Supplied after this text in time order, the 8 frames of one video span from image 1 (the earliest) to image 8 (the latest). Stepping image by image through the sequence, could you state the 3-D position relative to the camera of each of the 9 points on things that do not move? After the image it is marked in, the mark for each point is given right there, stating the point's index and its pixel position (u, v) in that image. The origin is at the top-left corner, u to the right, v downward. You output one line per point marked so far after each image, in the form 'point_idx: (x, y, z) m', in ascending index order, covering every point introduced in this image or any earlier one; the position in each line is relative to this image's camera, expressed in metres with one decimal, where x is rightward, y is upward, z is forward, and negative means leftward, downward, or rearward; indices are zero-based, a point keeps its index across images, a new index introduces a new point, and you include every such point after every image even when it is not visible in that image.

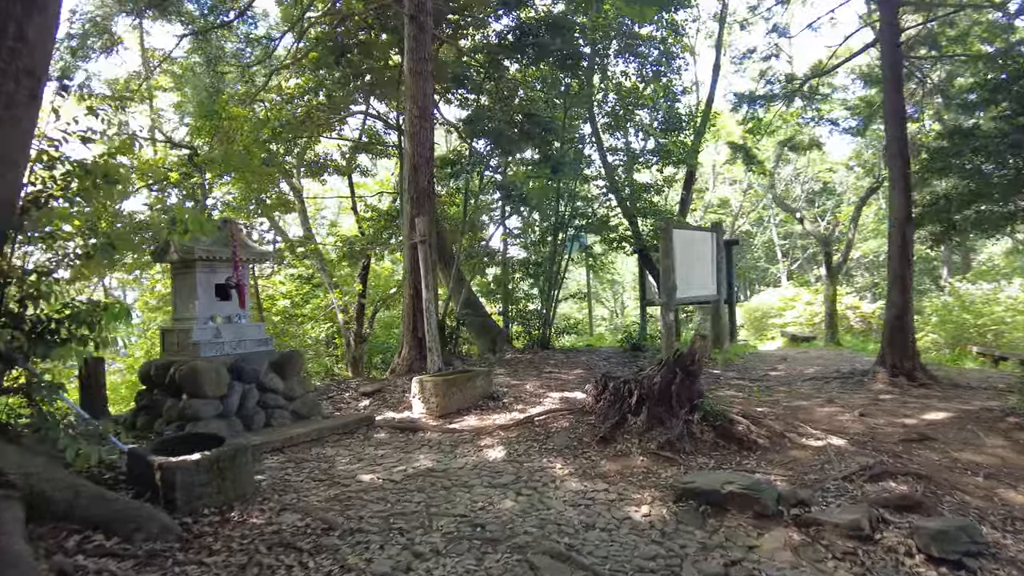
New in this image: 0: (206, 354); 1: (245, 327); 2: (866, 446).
0: (-2.6, -0.6, +5.6) m
1: (-2.4, -0.4, +5.9) m
2: (+2.9, -1.3, +5.3) m
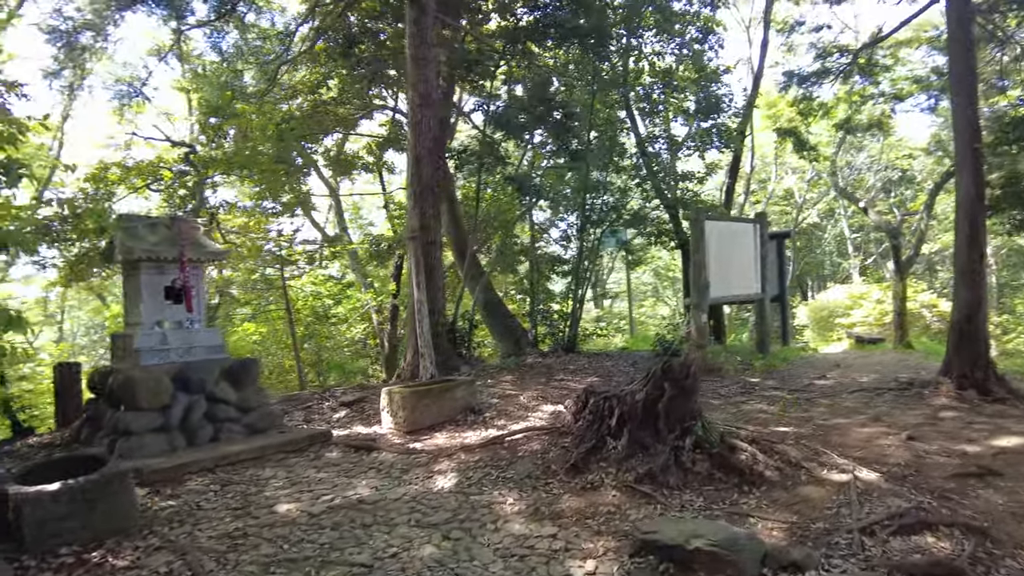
0: (-2.8, -0.6, +5.1) m
1: (-2.6, -0.4, +5.4) m
2: (+2.6, -1.3, +4.3) m
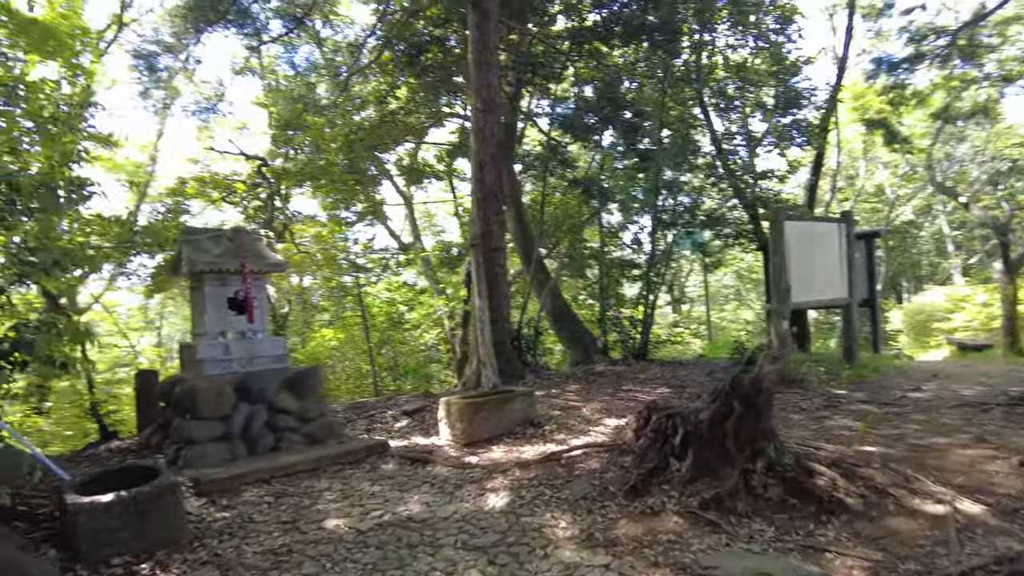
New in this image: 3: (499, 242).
0: (-2.4, -0.7, +5.2) m
1: (-2.1, -0.5, +5.5) m
2: (+2.9, -1.3, +3.8) m
3: (-0.1, +0.6, +8.5) m
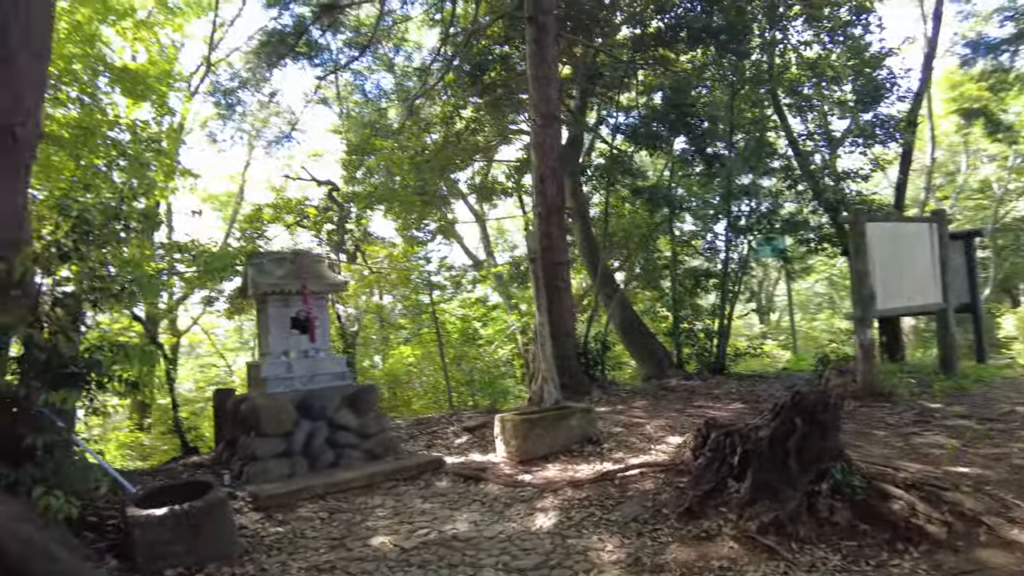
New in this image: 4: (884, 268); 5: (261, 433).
0: (-2.0, -0.8, +5.4) m
1: (-1.7, -0.6, +5.7) m
2: (+3.1, -1.3, +3.3) m
3: (+0.7, +0.4, +8.4) m
4: (+4.5, +0.2, +7.9) m
5: (-2.0, -1.1, +5.2) m
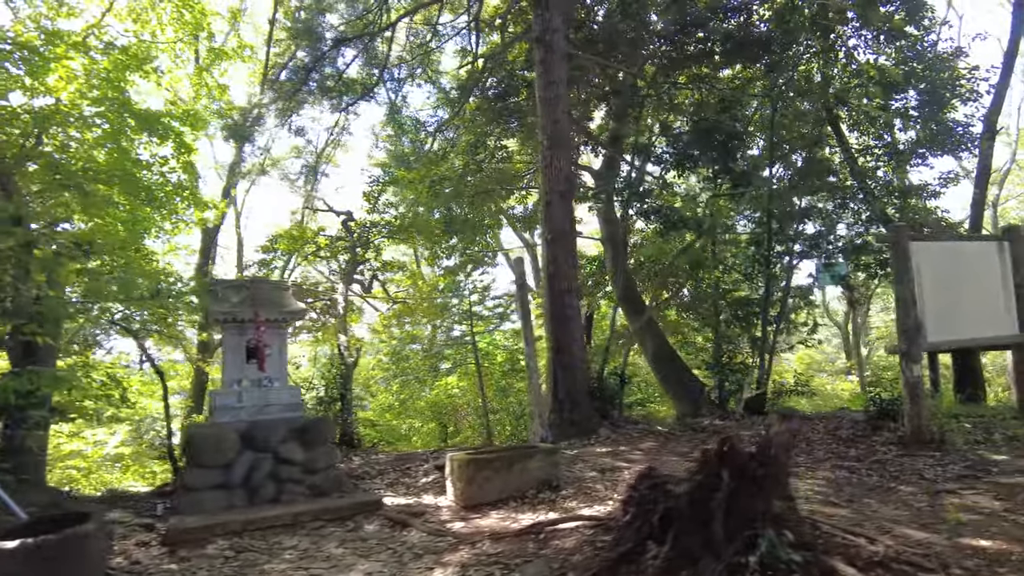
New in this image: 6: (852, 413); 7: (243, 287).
0: (-2.3, -1.1, +5.3) m
1: (-2.0, -0.9, +5.5) m
2: (+2.4, -1.4, +2.4) m
3: (+0.7, +0.1, +7.9) m
4: (+4.4, -0.1, +6.8) m
5: (-2.4, -1.3, +5.0) m
6: (+4.4, -1.6, +8.5) m
7: (-2.3, 0.0, +5.6) m
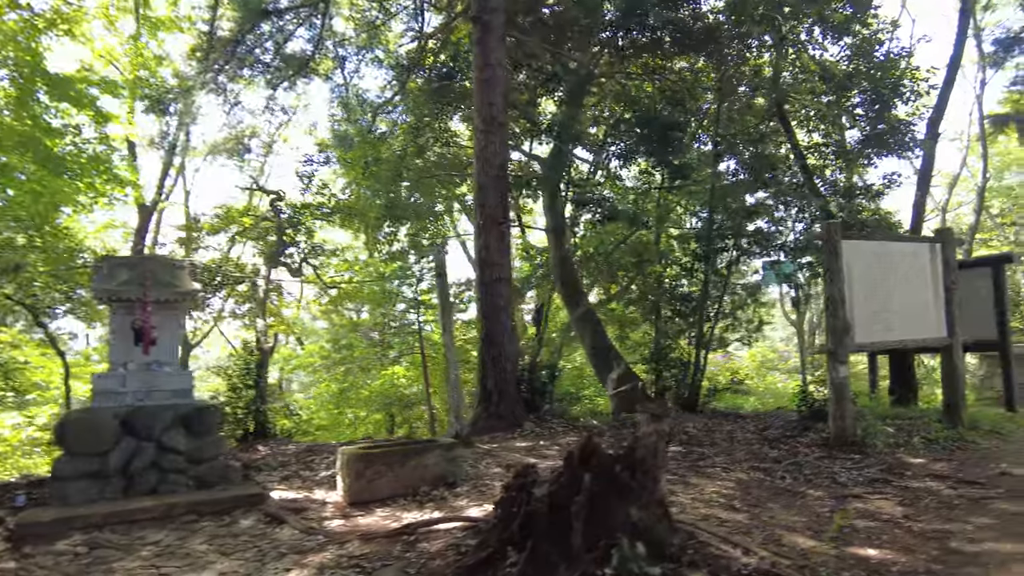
0: (-3.1, -0.9, +4.9) m
1: (-2.8, -0.7, +5.2) m
2: (+1.7, -1.4, +2.2) m
3: (-0.1, +0.2, +7.6) m
4: (+3.6, -0.1, +6.7) m
5: (-3.1, -1.2, +4.7) m
6: (+3.5, -1.6, +8.4) m
7: (-3.0, +0.2, +5.2) m
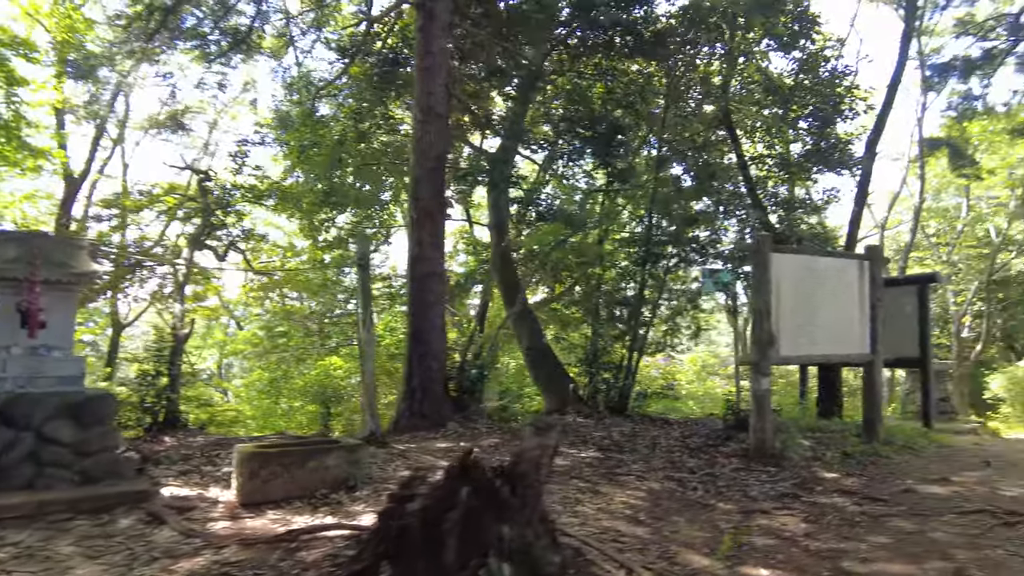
0: (-3.7, -0.7, +4.6) m
1: (-3.4, -0.5, +4.8) m
2: (+1.2, -1.5, +2.2) m
3: (-0.9, +0.2, +7.5) m
4: (+2.9, -0.2, +6.8) m
5: (-3.8, -1.0, +4.3) m
6: (+2.6, -1.7, +8.5) m
7: (-3.6, +0.4, +4.9) m
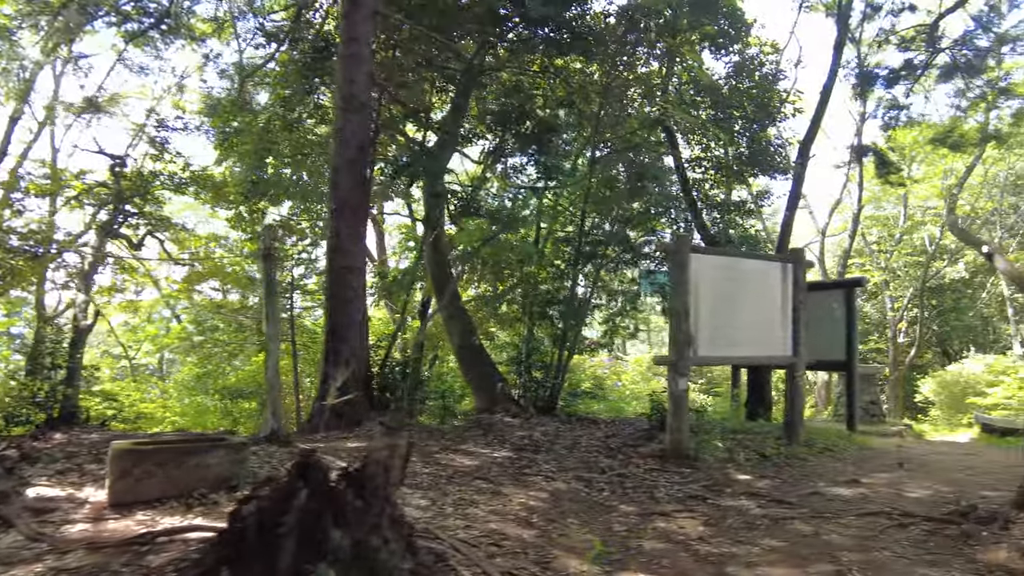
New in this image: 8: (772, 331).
0: (-4.4, -0.6, +4.2) m
1: (-4.1, -0.4, +4.5) m
2: (+0.6, -1.5, +2.1) m
3: (-1.7, +0.3, +7.3) m
4: (+2.1, -0.2, +6.8) m
5: (-4.5, -0.9, +4.0) m
6: (+1.7, -1.7, +8.5) m
7: (-4.3, +0.5, +4.5) m
8: (+2.9, -0.5, +7.3) m
